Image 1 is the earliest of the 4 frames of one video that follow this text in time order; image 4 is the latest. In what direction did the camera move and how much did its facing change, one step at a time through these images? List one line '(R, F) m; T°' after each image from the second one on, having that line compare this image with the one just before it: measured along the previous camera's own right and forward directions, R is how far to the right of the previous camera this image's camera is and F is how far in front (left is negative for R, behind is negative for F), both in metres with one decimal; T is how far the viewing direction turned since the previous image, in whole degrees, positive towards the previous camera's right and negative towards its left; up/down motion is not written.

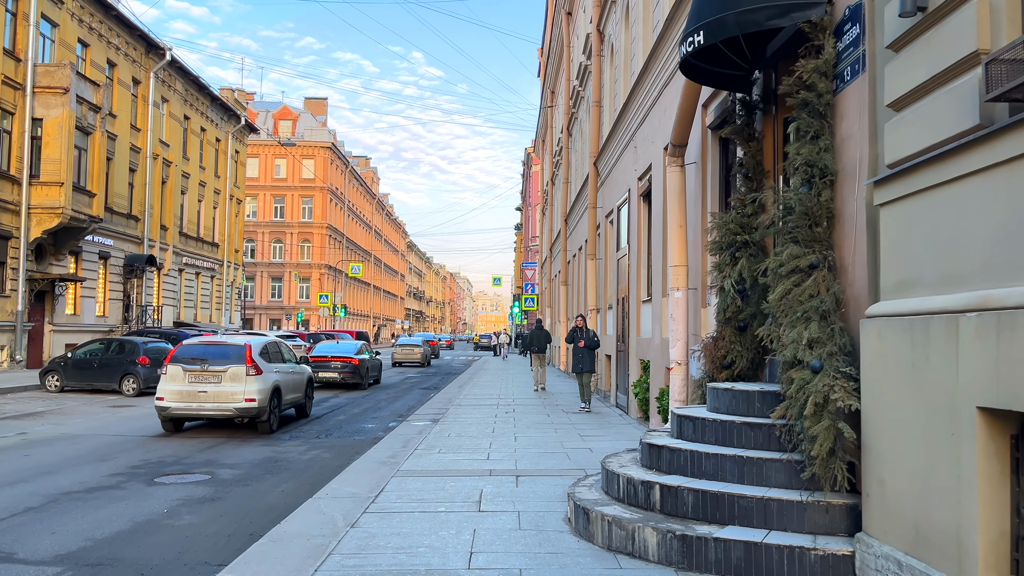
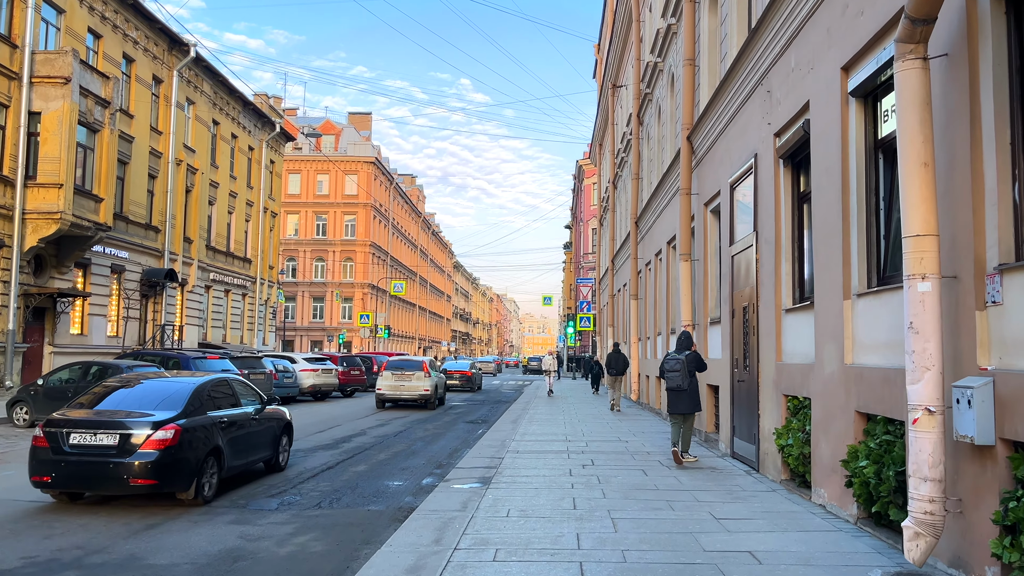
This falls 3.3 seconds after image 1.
(-0.4, +3.9) m; -3°
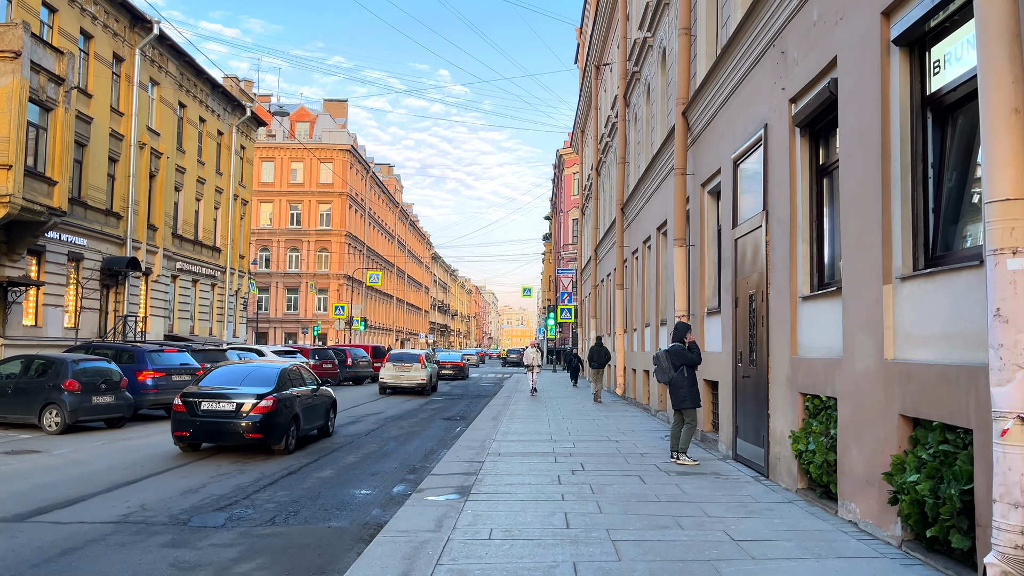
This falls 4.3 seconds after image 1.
(0.0, +1.1) m; +2°
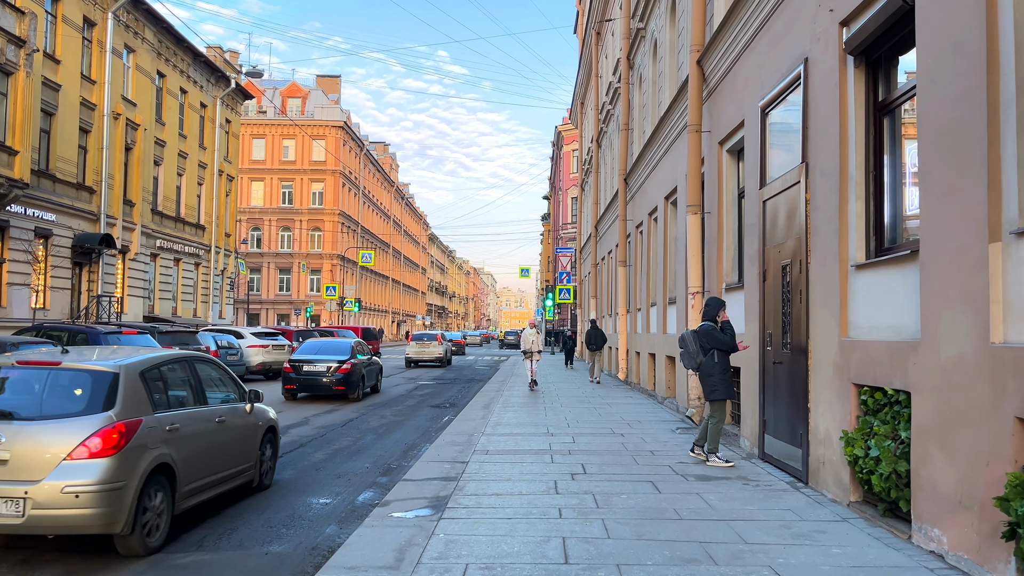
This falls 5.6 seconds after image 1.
(+0.1, +1.5) m; 0°
